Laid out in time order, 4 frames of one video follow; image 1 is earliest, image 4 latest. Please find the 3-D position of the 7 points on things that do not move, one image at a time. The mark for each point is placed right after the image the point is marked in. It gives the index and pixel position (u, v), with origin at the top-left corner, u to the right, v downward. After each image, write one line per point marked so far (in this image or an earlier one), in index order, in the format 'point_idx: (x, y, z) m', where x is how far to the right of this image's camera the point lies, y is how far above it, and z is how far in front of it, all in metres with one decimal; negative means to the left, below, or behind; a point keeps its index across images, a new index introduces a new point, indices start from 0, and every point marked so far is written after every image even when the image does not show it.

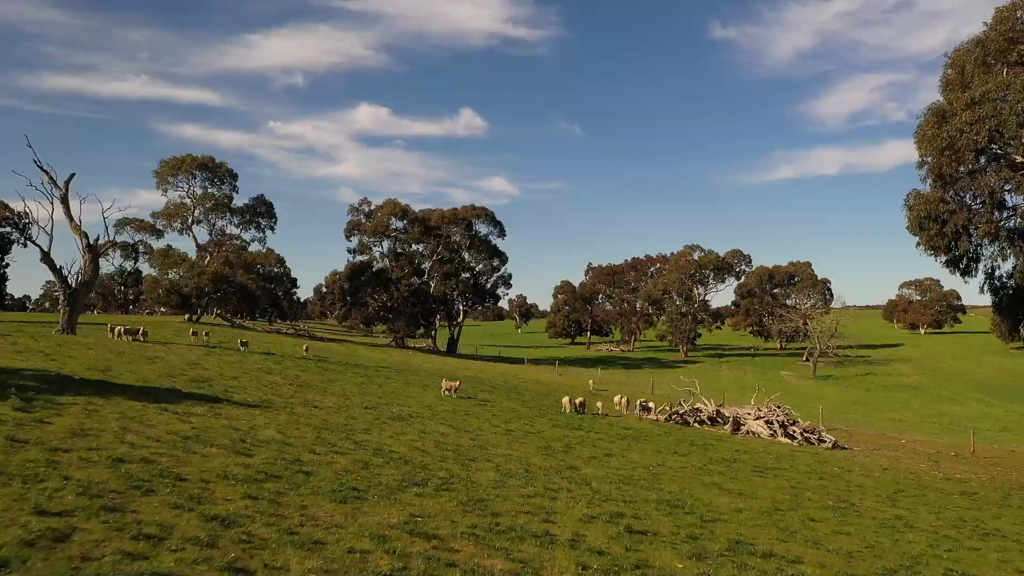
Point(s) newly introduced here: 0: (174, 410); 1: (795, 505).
0: (-7.2, -2.6, +17.4) m
1: (+6.2, -4.7, +17.6) m
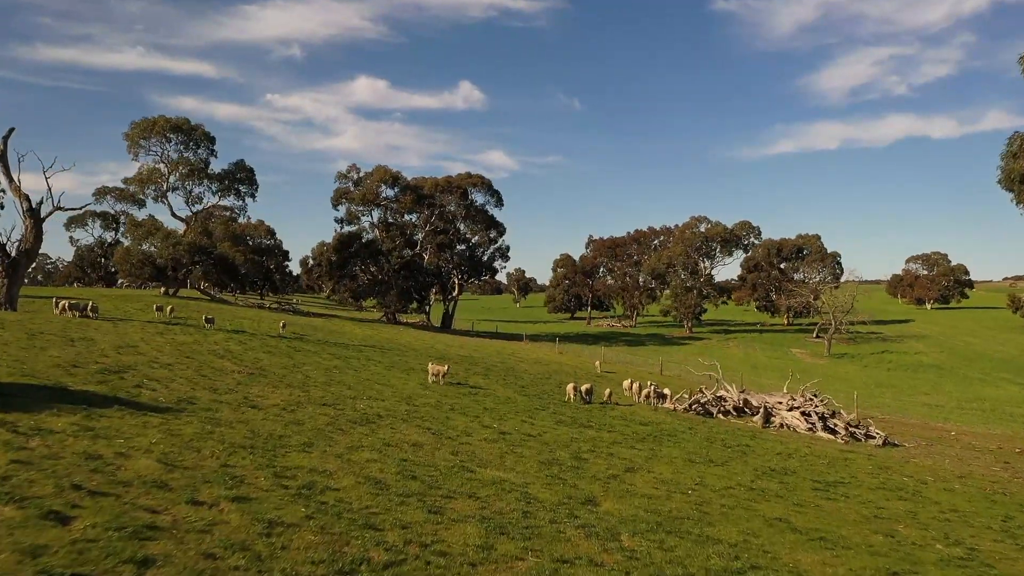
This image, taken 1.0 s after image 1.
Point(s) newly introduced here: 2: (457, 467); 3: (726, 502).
0: (-7.4, -2.0, +12.1) m
1: (+6.0, -4.2, +12.4) m
2: (-1.0, -3.3, +14.9) m
3: (+4.1, -4.1, +15.4) m
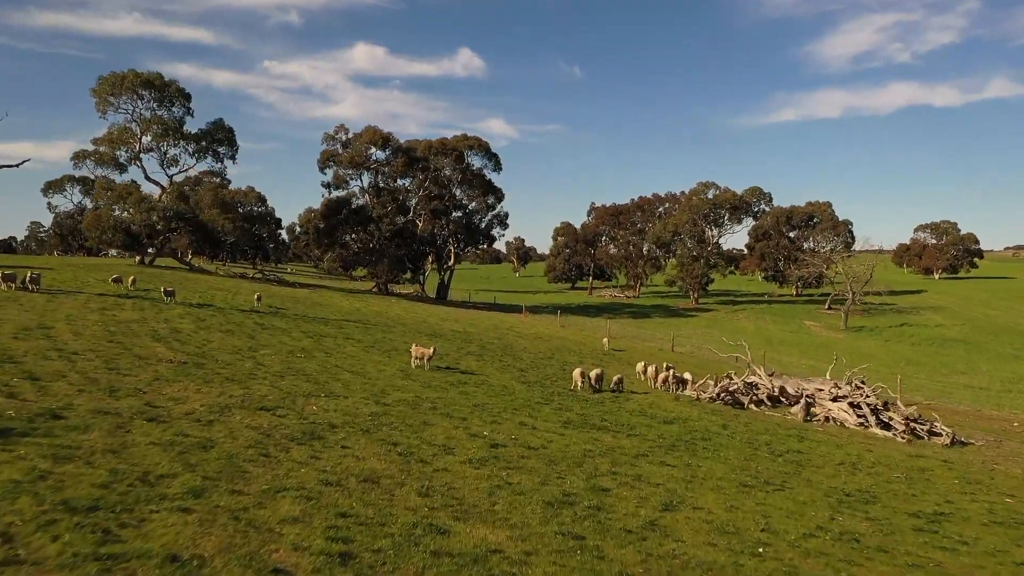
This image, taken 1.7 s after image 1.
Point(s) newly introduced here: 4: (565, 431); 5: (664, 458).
0: (-7.4, -1.8, +7.1) m
1: (+5.9, -3.9, +7.4) m
2: (-1.1, -2.9, +9.9) m
3: (+4.0, -3.7, +10.5) m
4: (+1.3, -3.4, +19.5) m
5: (+3.2, -3.6, +17.5) m
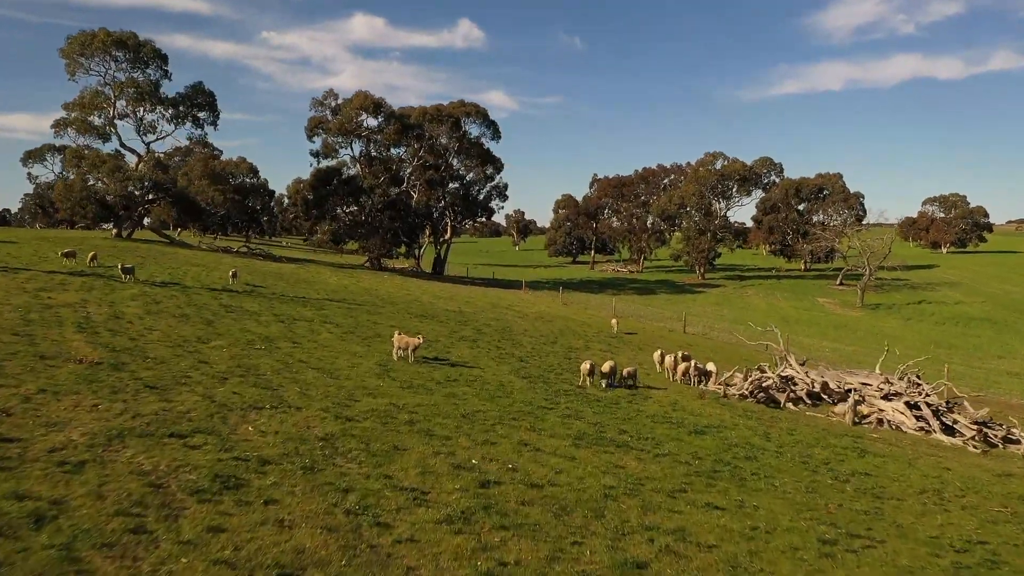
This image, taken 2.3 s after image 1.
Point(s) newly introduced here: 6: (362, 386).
0: (-7.5, -1.8, +2.9) m
1: (+5.9, -4.0, +3.3) m
2: (-1.2, -2.9, +5.7) m
3: (+3.9, -3.6, +6.4) m
4: (+1.2, -3.1, +15.4) m
5: (+3.2, -3.4, +13.3) m
6: (-3.6, -2.3, +19.4) m
